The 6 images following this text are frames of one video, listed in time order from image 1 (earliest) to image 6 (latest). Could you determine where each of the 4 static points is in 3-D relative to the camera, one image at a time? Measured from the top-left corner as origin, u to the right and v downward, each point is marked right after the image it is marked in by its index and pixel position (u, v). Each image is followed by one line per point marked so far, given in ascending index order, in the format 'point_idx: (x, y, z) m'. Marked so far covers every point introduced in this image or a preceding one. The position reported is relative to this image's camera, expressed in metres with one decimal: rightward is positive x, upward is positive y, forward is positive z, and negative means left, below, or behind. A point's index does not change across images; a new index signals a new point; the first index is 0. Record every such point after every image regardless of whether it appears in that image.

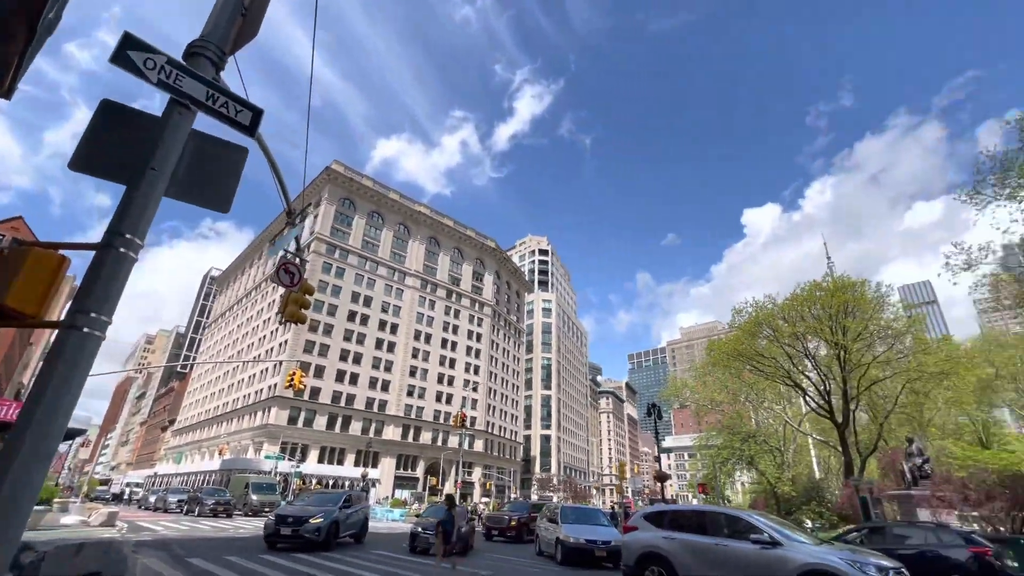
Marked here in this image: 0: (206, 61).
0: (-1.8, +1.3, +2.8) m
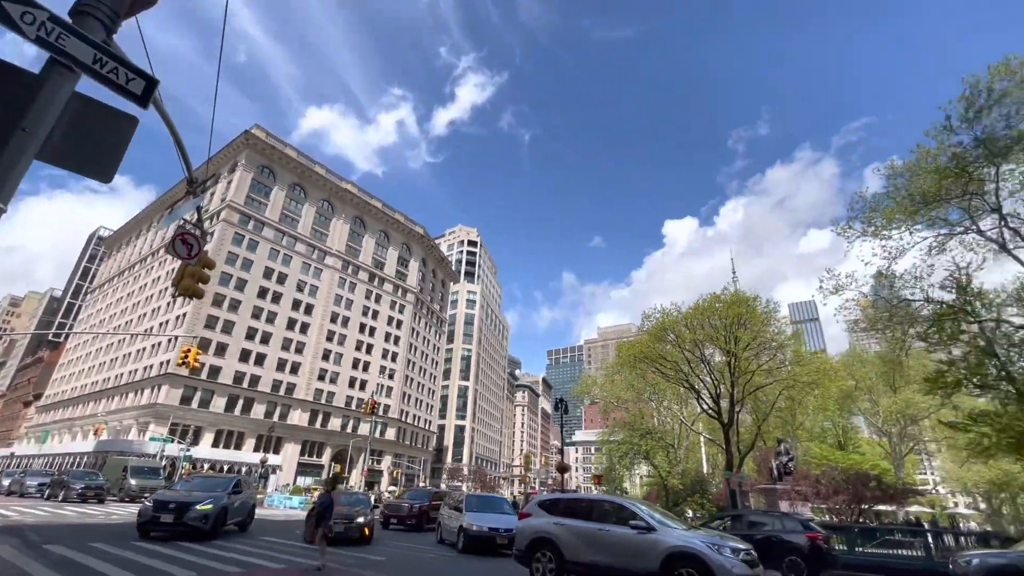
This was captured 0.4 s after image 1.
0: (-2.3, +1.5, +2.6) m
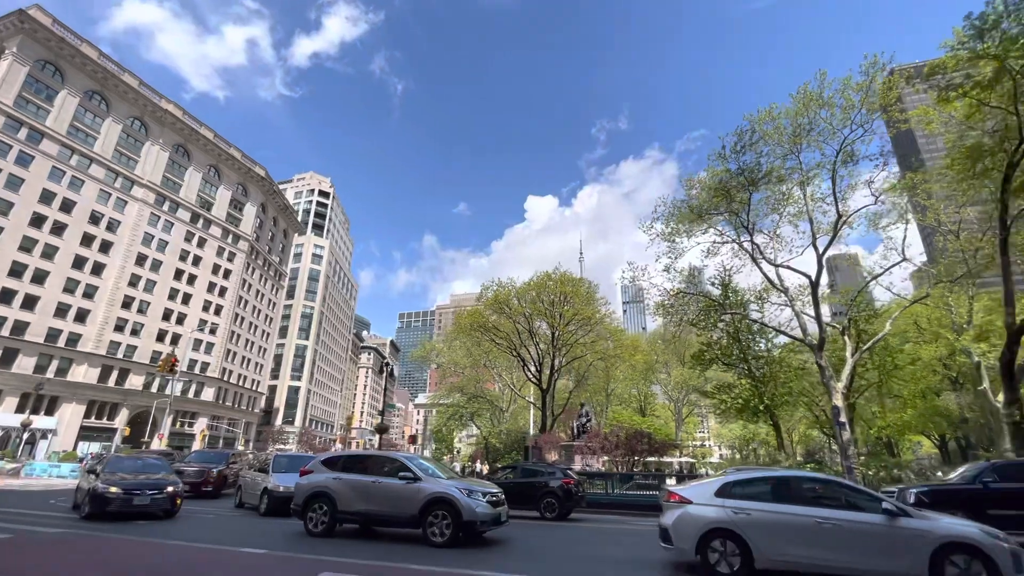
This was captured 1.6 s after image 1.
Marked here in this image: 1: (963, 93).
0: (-3.9, +1.8, +2.2) m
1: (+15.4, +6.6, +16.1) m
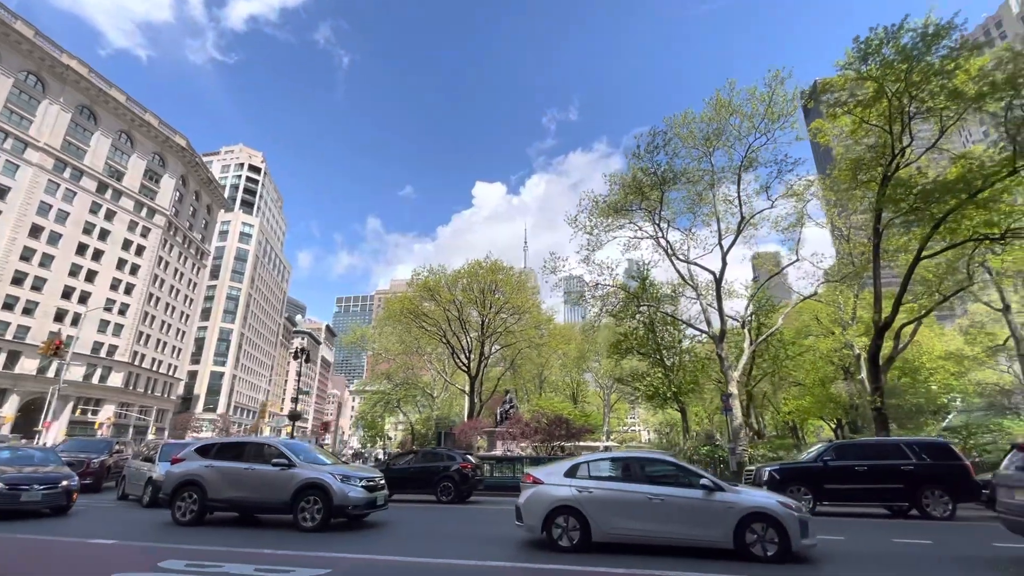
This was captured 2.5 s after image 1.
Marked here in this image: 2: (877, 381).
0: (-5.1, +2.0, +1.7) m
1: (+12.6, +6.7, +17.7) m
2: (+14.4, -3.7, +18.9) m
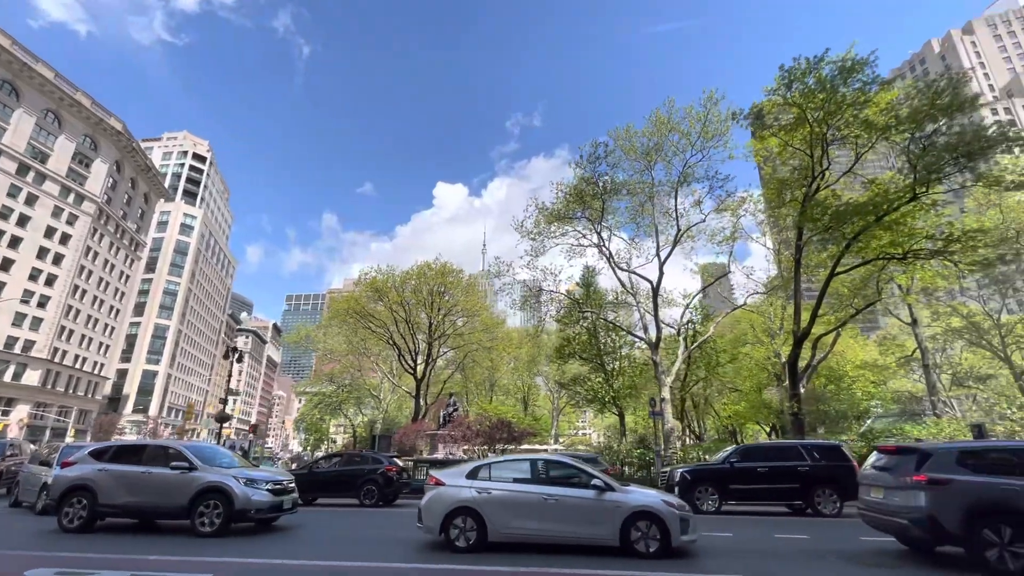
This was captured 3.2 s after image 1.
0: (-5.9, +2.1, +1.4) m
1: (+10.6, +6.2, +18.9) m
2: (+11.9, -4.2, +20.2) m
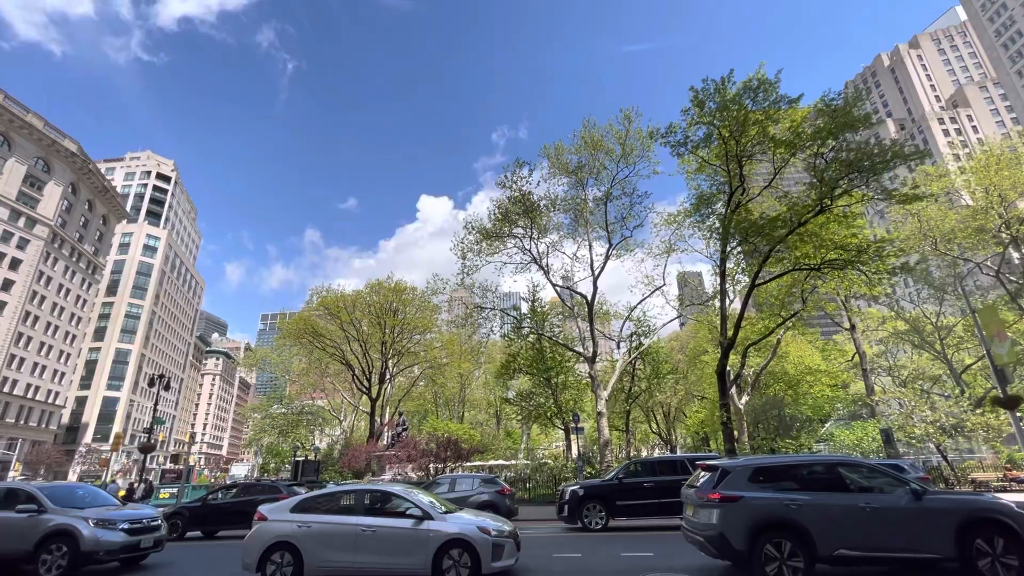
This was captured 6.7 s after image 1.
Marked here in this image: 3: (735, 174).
0: (-8.1, +1.6, +1.3) m
1: (+7.6, +5.7, +19.5) m
2: (+9.2, -4.7, +20.6) m
3: (+9.1, +4.5, +19.7) m
